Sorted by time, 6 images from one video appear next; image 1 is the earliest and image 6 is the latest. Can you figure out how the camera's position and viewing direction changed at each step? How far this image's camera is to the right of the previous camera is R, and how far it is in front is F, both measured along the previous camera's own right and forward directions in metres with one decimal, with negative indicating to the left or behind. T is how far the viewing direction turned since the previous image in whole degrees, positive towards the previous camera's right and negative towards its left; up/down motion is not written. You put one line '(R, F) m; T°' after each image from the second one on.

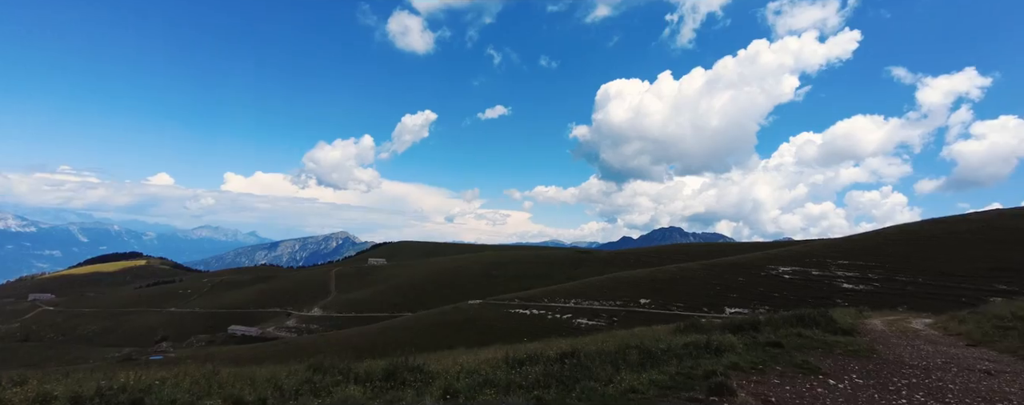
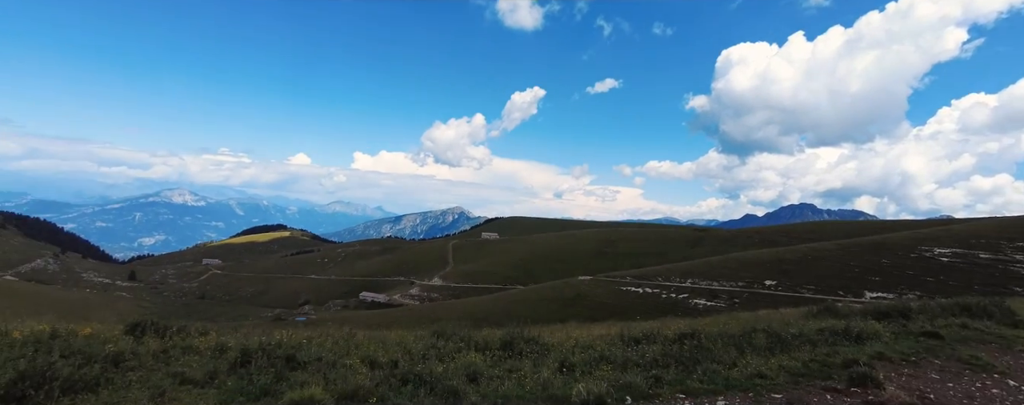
(-0.4, 0.0) m; -12°
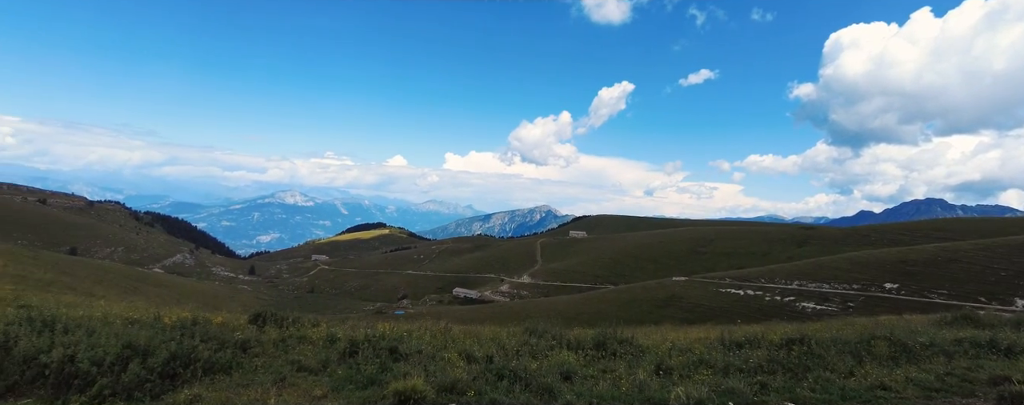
(-0.3, 0.0) m; -9°
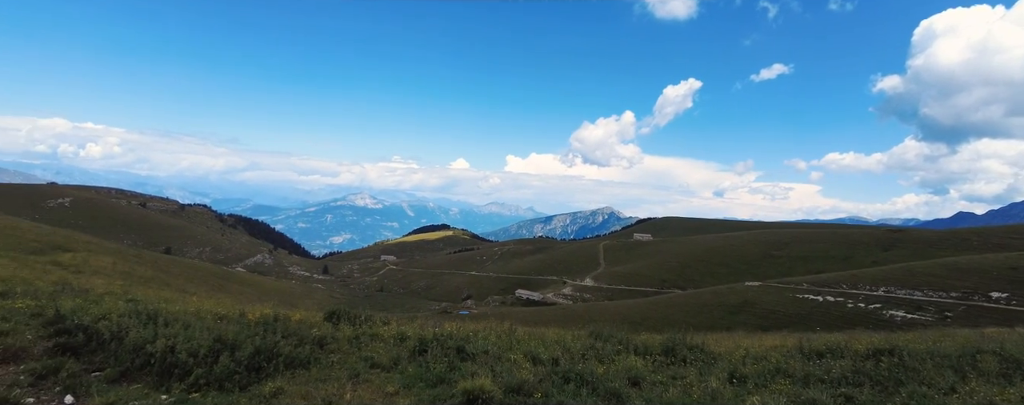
(-0.2, 0.0) m; -7°
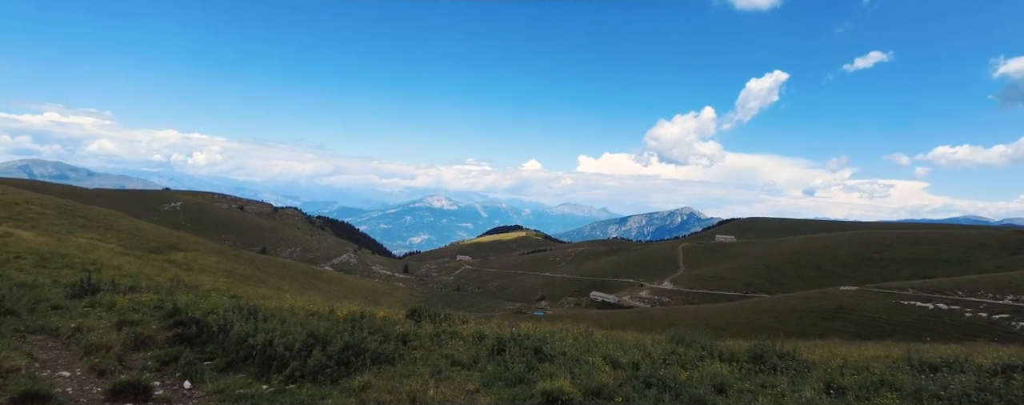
(-0.2, +0.1) m; -8°
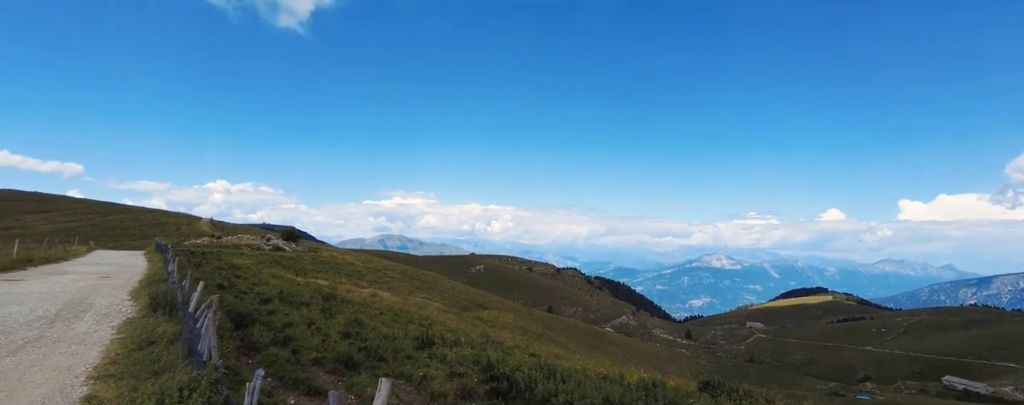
(-0.8, +0.1) m; -29°
